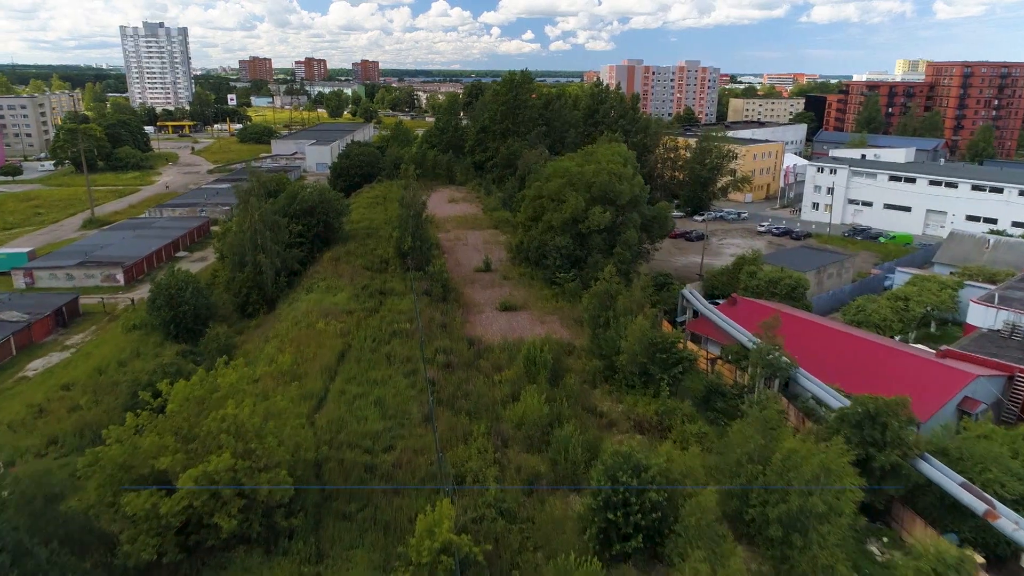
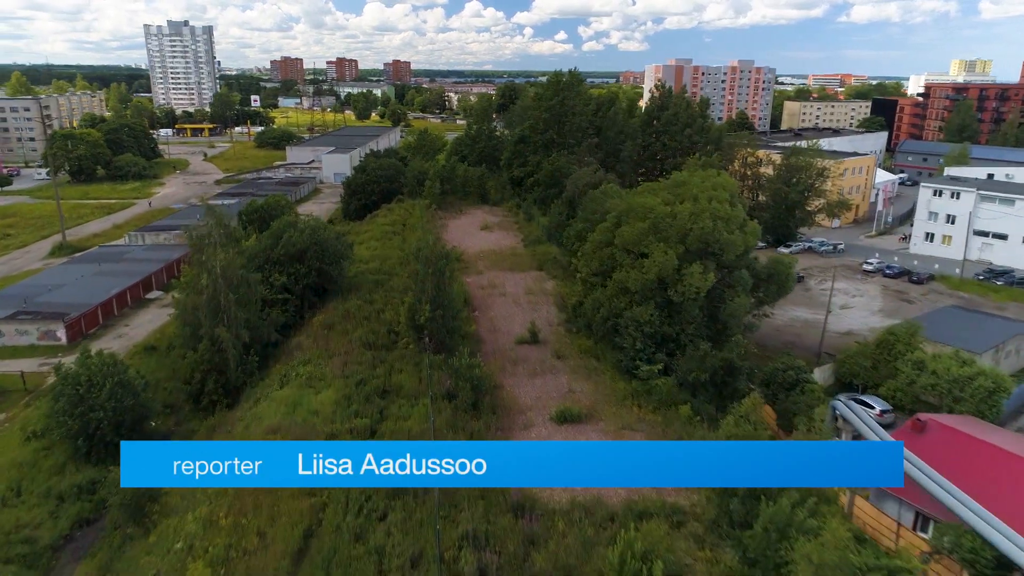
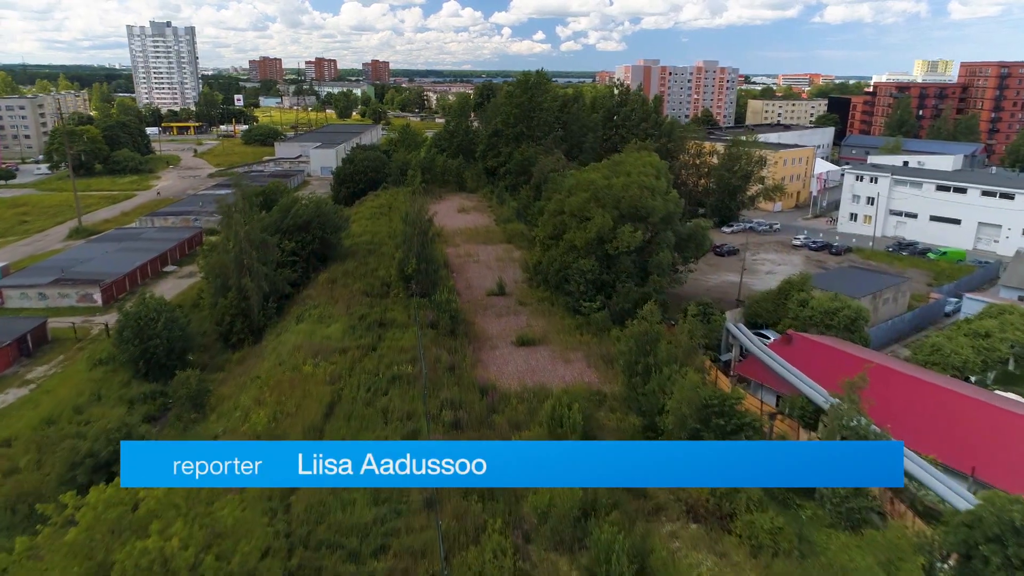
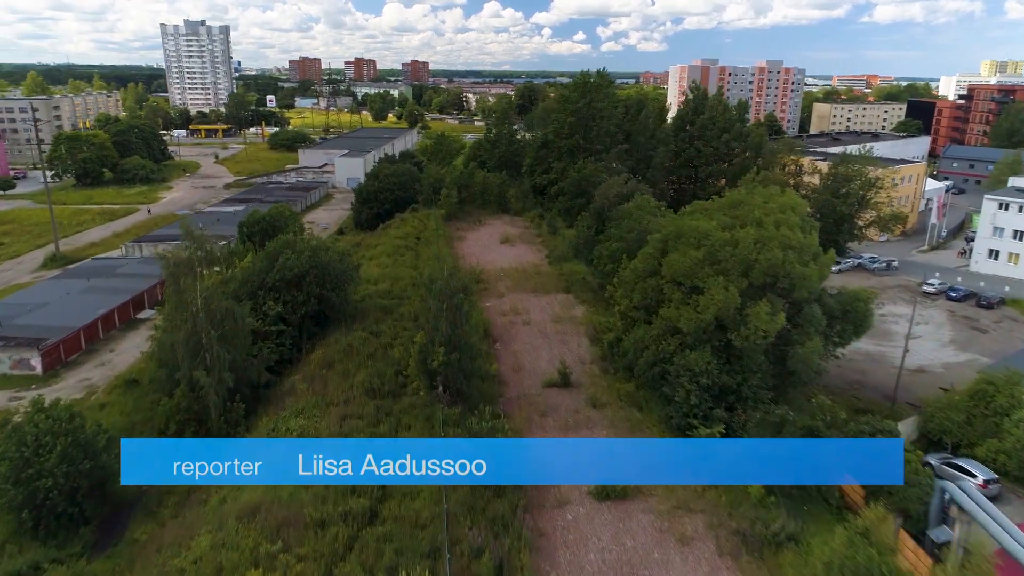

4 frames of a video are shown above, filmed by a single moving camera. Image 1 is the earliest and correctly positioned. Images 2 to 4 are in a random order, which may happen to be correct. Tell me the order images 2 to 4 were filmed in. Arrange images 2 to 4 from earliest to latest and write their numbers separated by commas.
3, 2, 4
